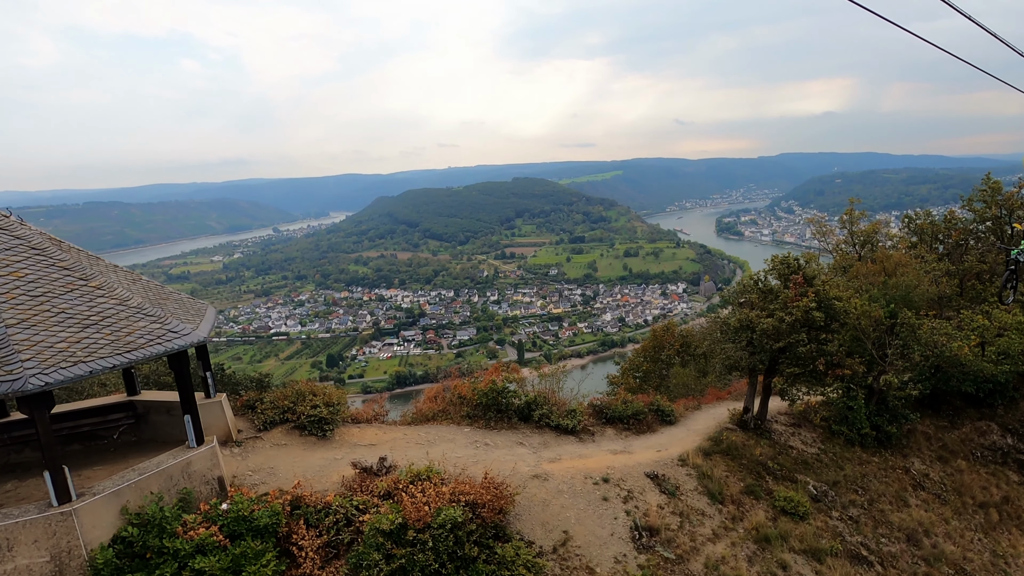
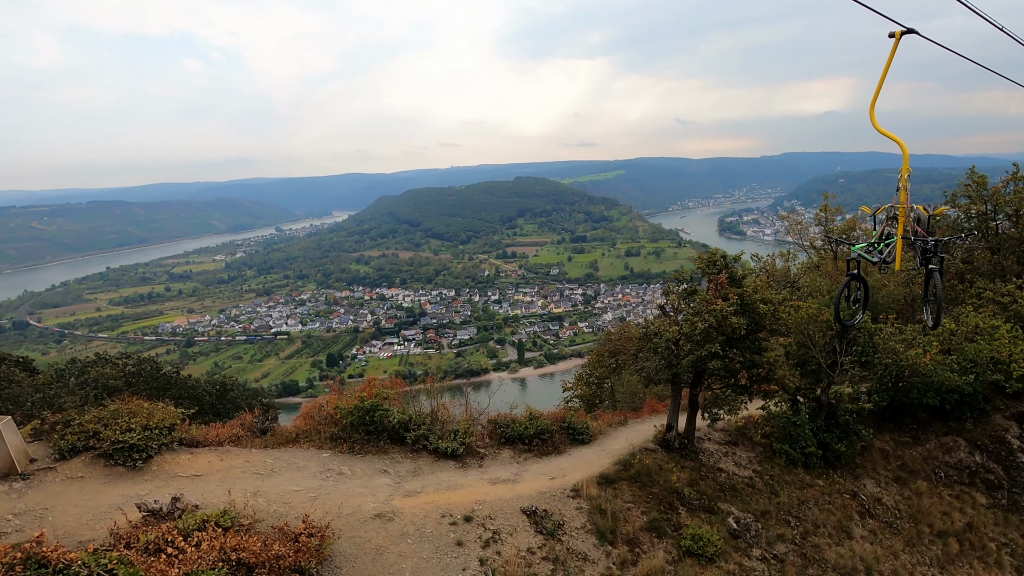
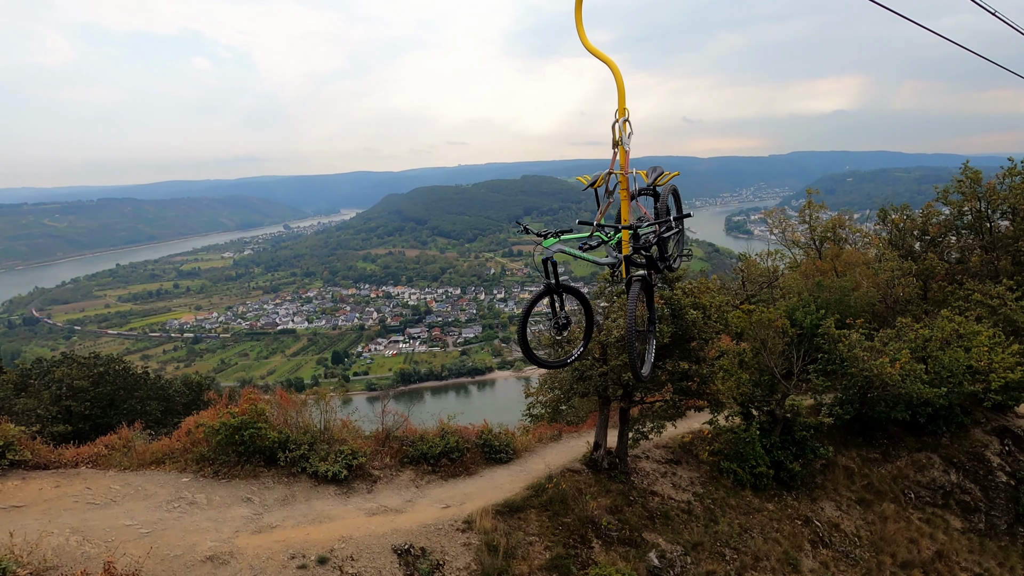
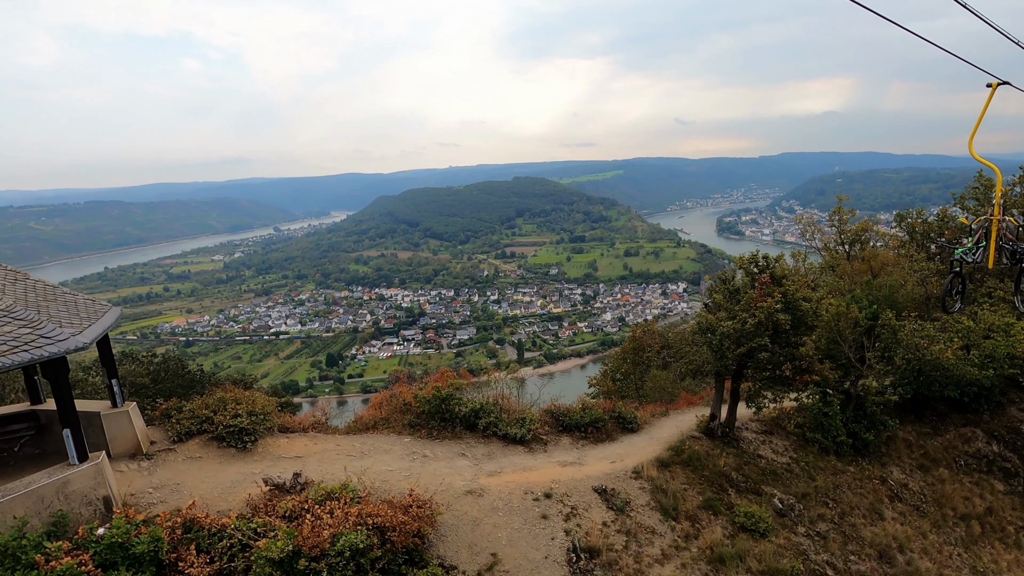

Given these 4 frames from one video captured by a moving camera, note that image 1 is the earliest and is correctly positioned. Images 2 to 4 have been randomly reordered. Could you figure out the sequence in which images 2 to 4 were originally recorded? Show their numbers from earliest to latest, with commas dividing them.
4, 2, 3
